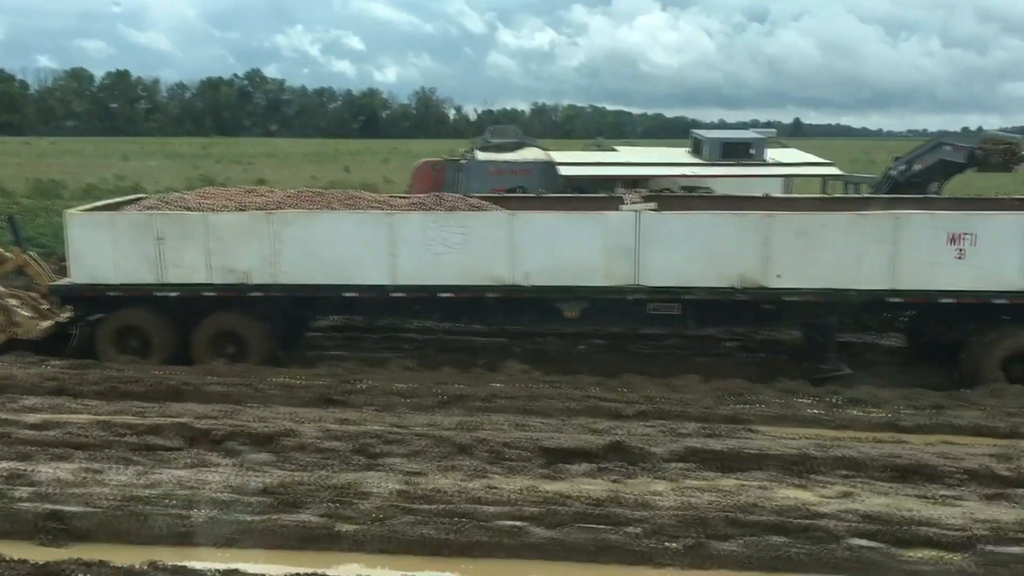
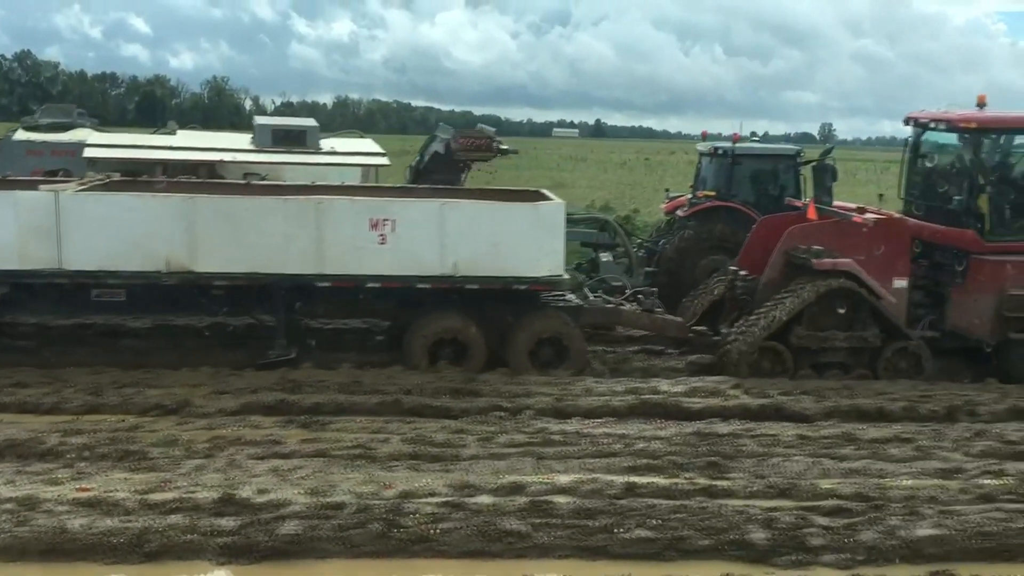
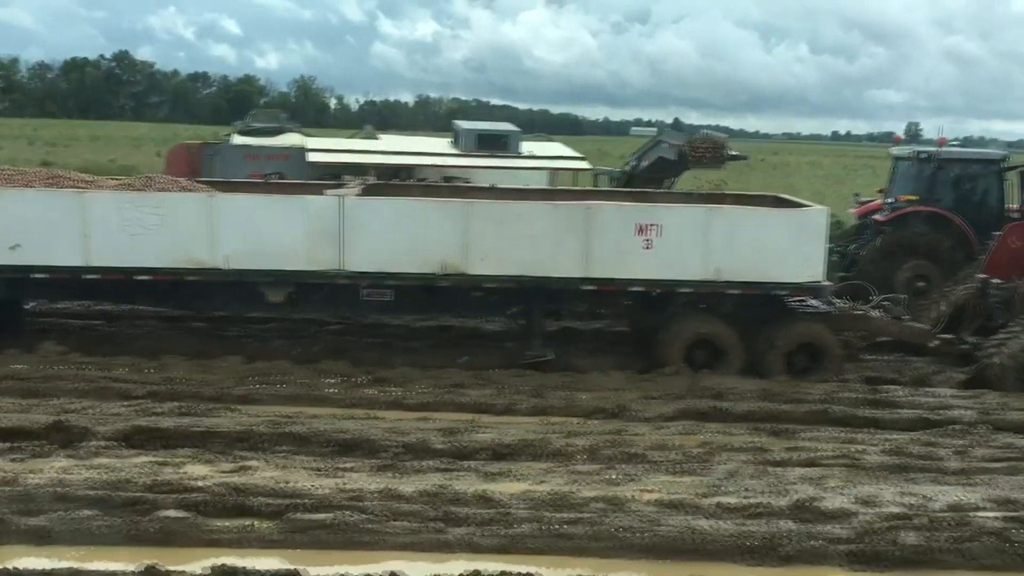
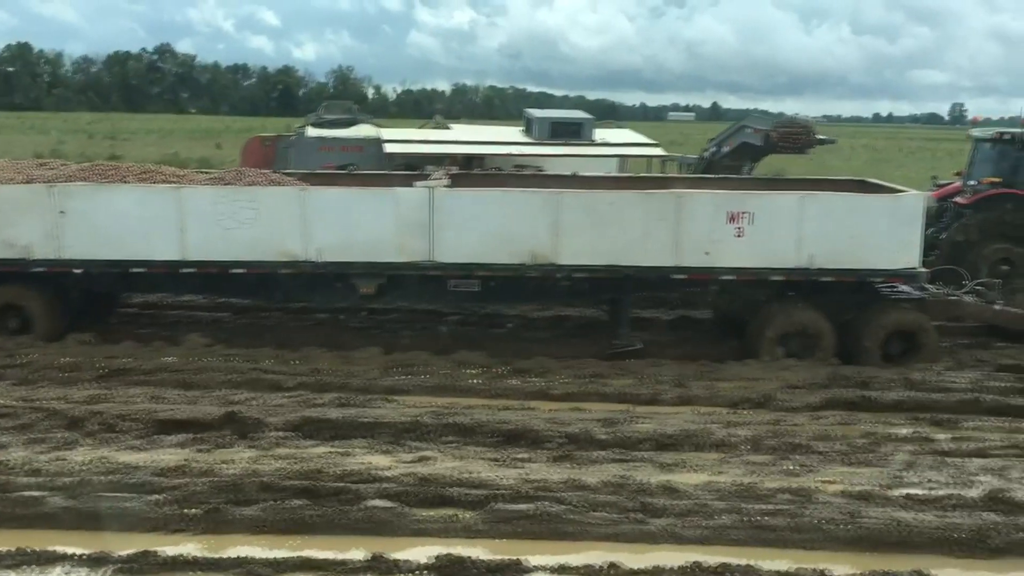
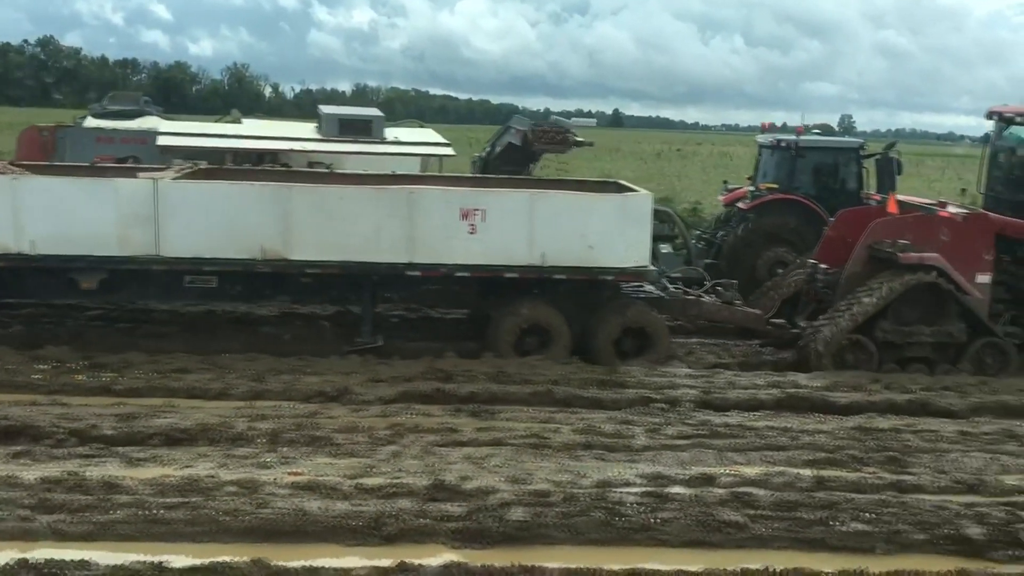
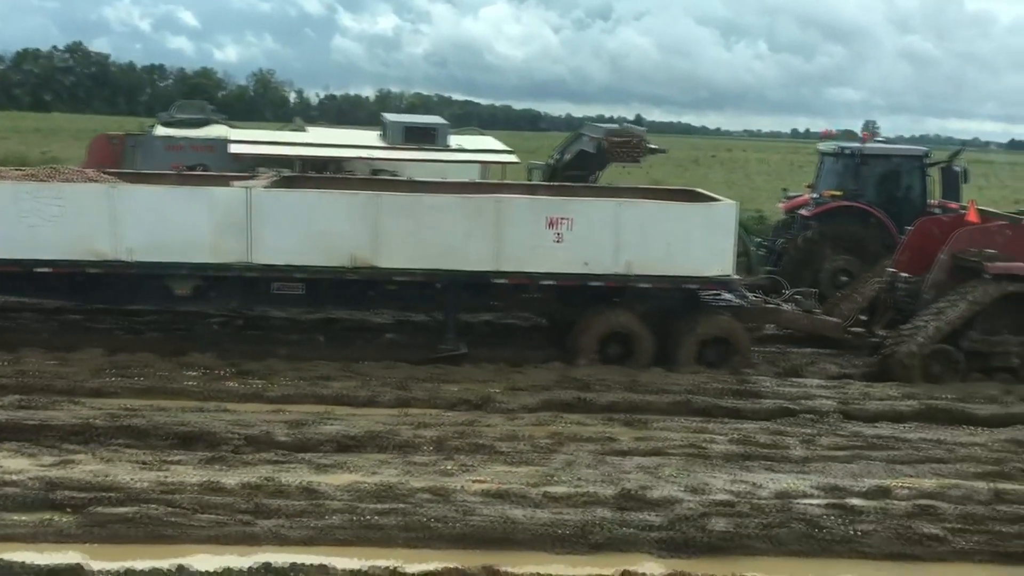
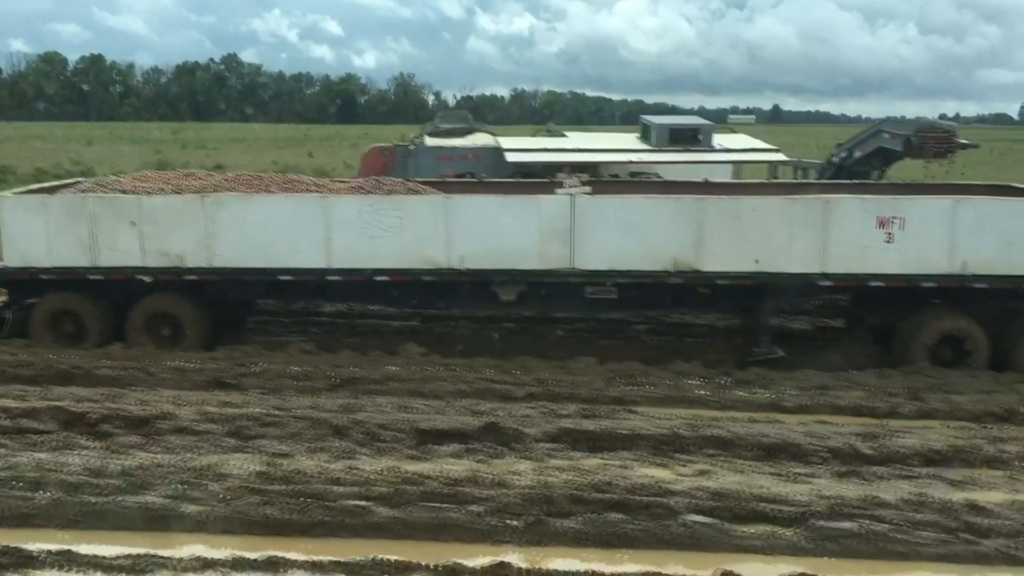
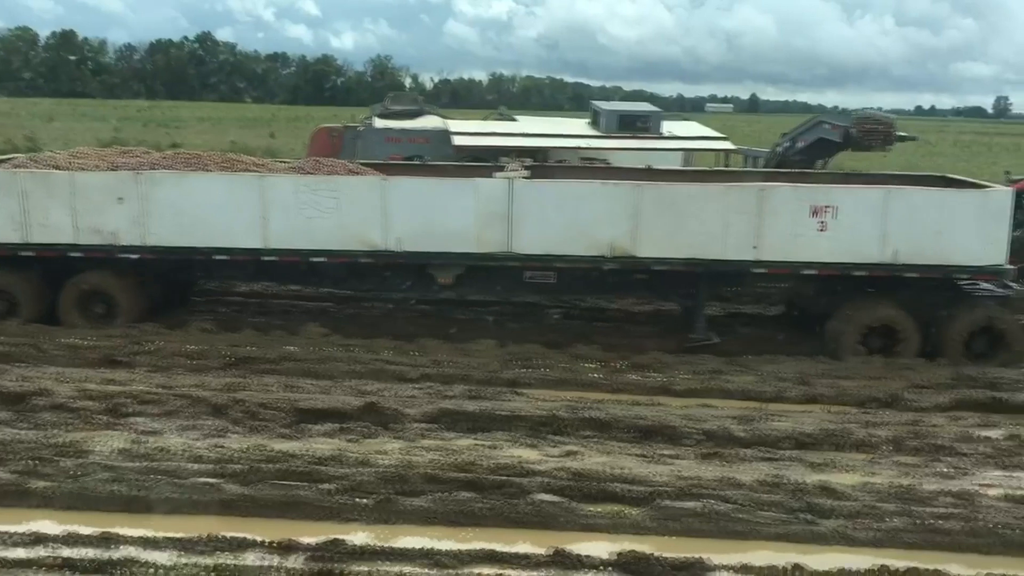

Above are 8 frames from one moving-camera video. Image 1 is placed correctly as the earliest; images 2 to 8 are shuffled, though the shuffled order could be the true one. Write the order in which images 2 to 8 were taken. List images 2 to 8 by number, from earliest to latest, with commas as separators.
7, 8, 4, 3, 6, 5, 2
